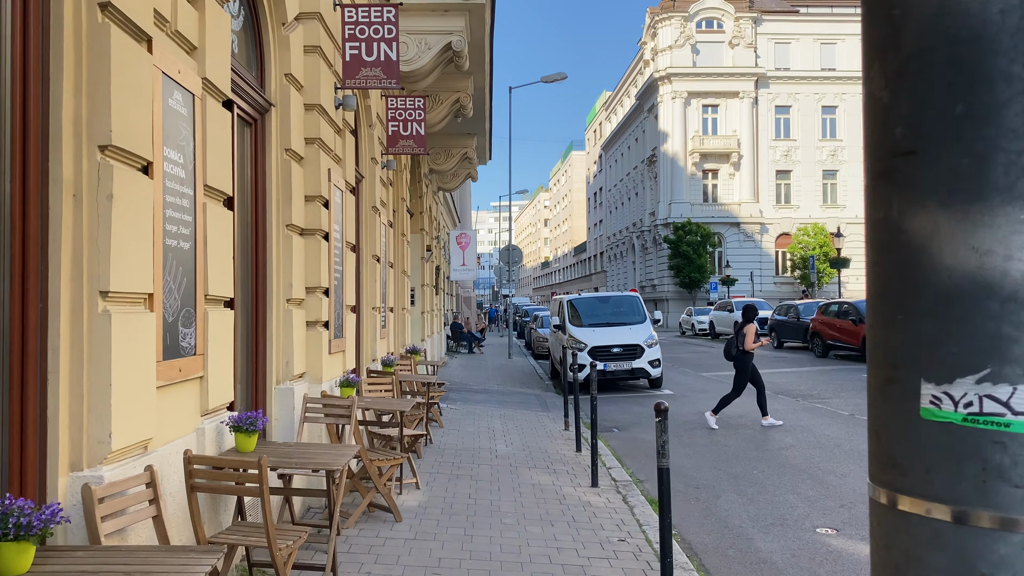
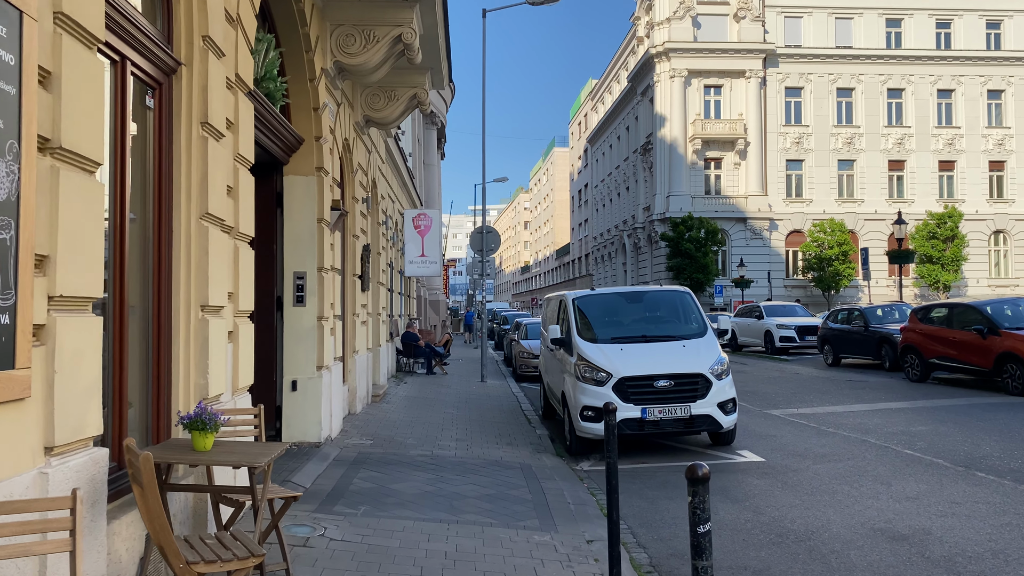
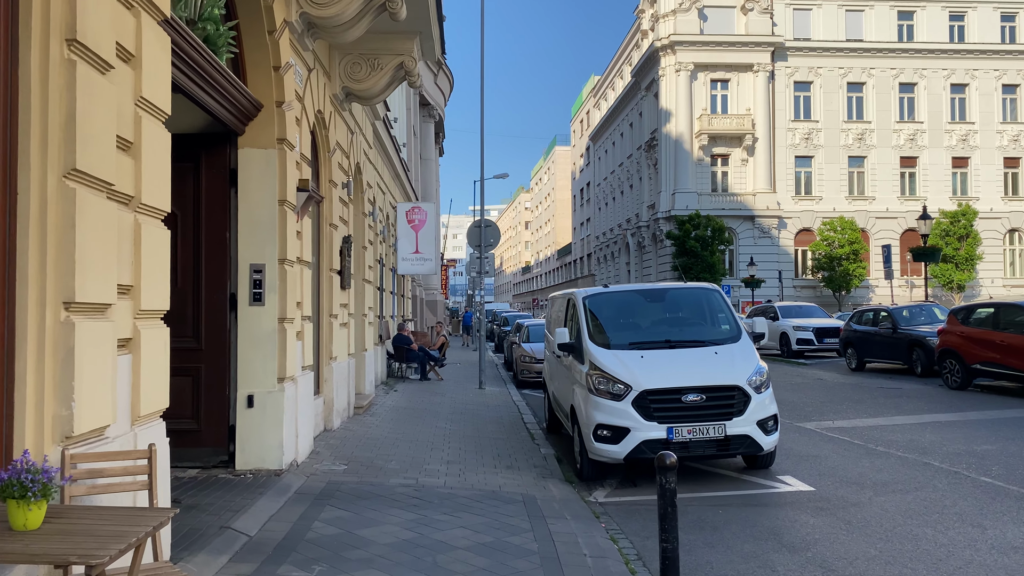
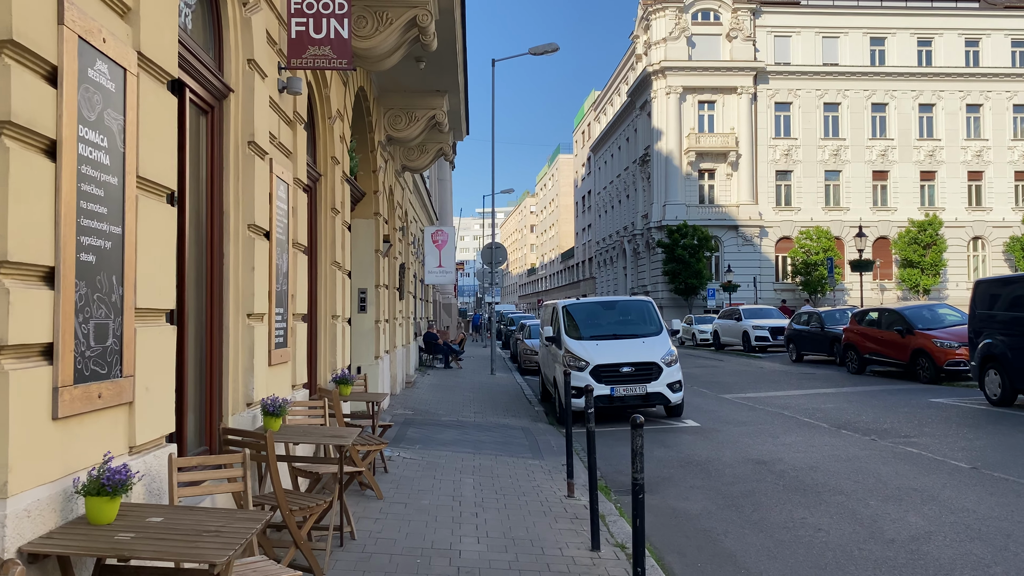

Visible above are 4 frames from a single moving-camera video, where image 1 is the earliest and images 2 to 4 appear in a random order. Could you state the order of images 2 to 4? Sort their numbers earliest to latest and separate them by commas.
4, 2, 3
